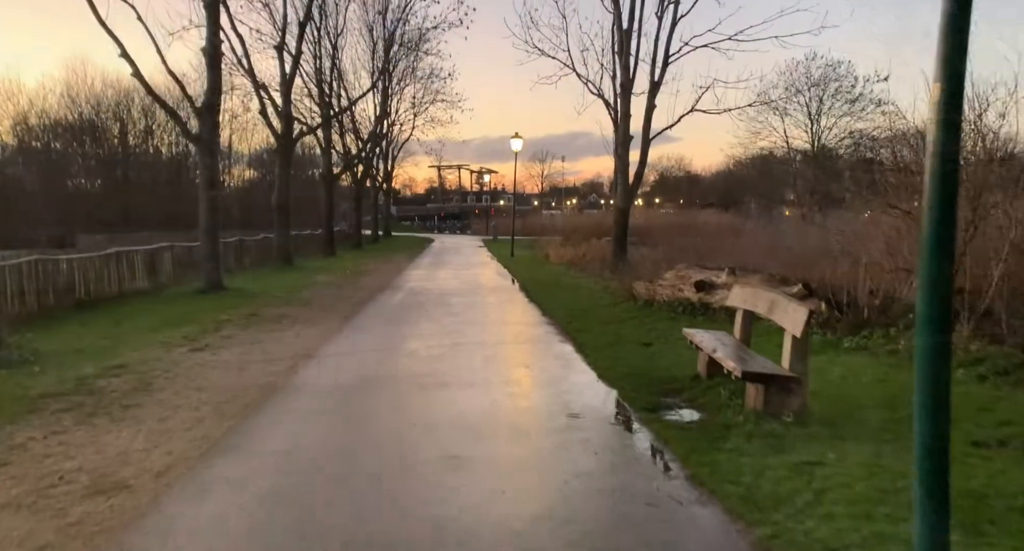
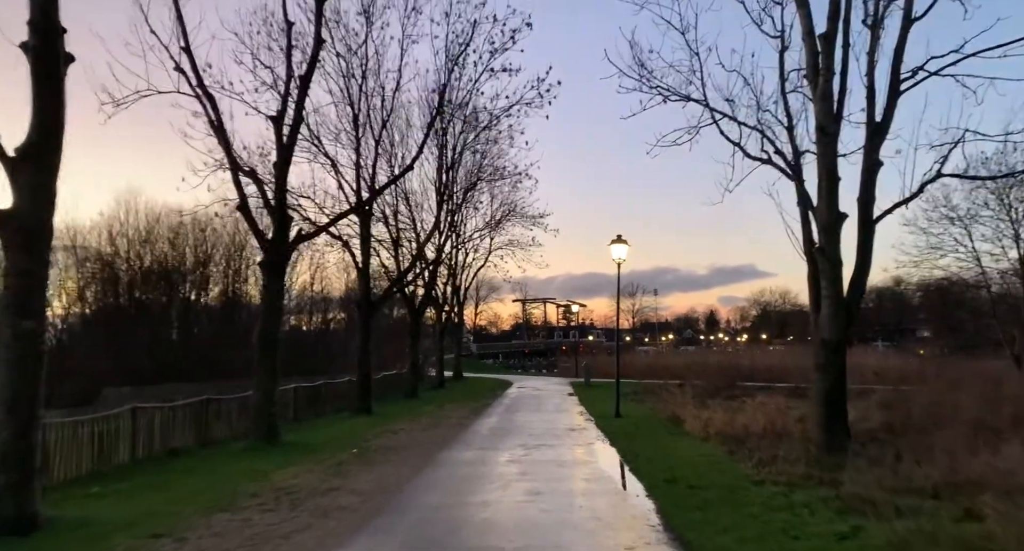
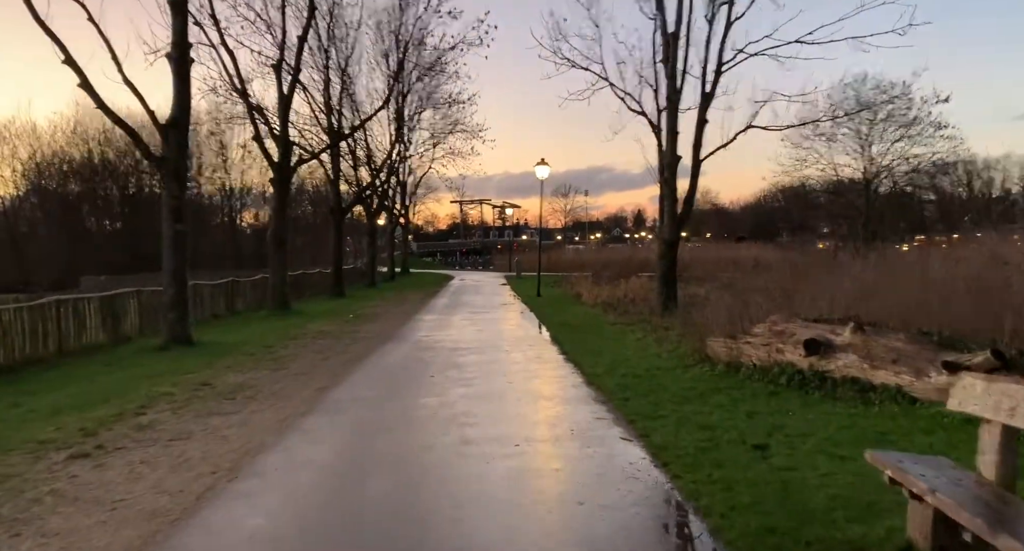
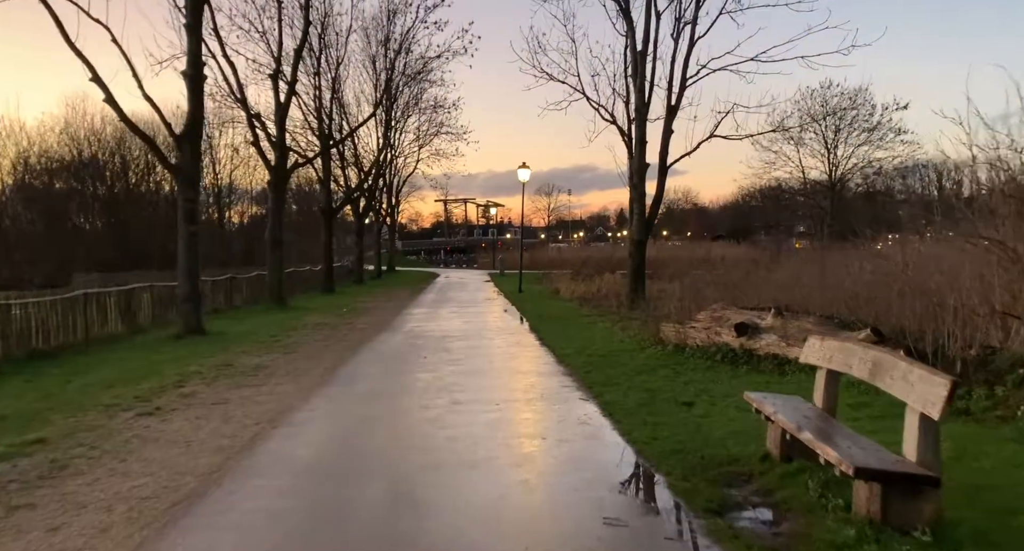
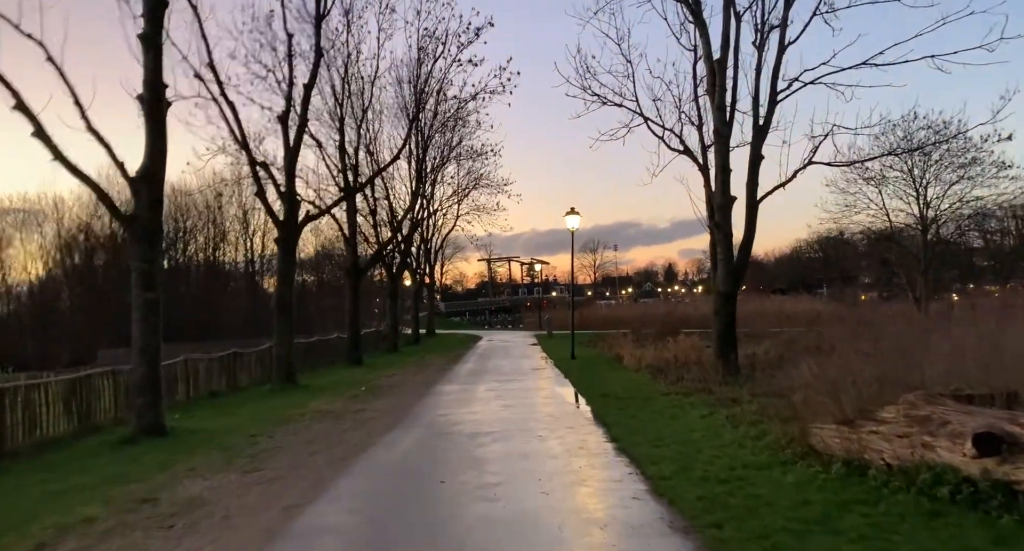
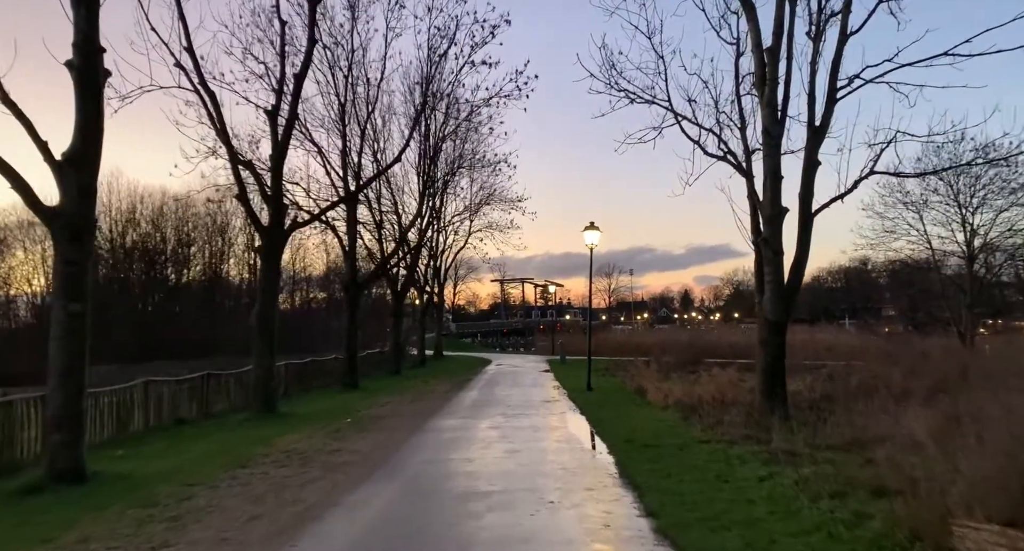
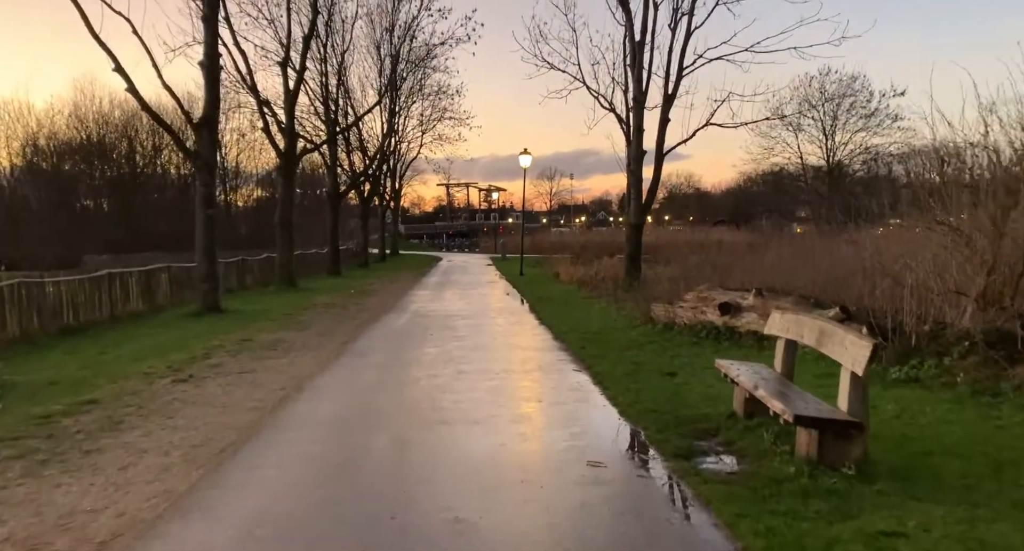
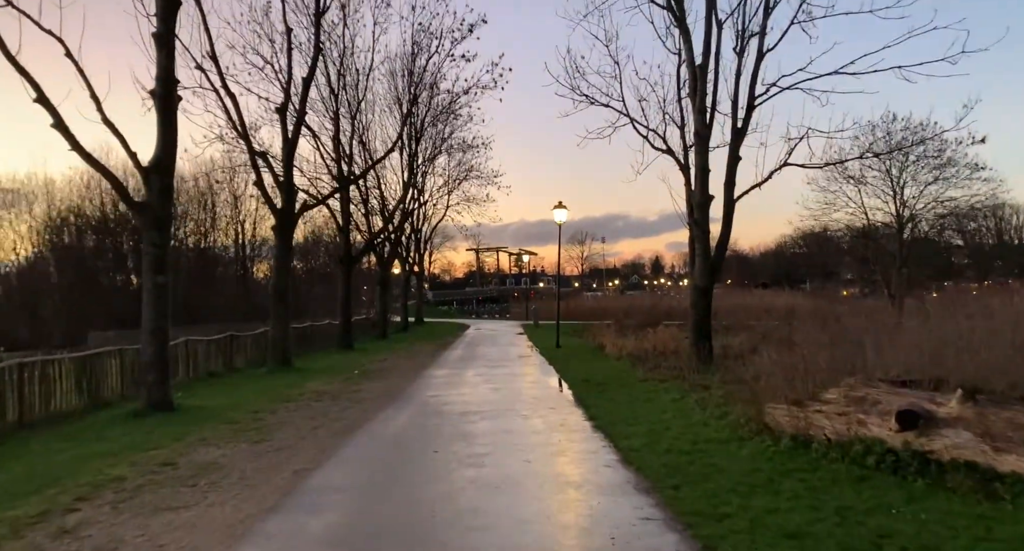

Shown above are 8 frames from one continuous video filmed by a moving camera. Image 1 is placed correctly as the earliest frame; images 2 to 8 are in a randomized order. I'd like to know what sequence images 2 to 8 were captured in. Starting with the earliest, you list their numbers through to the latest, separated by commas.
7, 4, 3, 8, 5, 6, 2
